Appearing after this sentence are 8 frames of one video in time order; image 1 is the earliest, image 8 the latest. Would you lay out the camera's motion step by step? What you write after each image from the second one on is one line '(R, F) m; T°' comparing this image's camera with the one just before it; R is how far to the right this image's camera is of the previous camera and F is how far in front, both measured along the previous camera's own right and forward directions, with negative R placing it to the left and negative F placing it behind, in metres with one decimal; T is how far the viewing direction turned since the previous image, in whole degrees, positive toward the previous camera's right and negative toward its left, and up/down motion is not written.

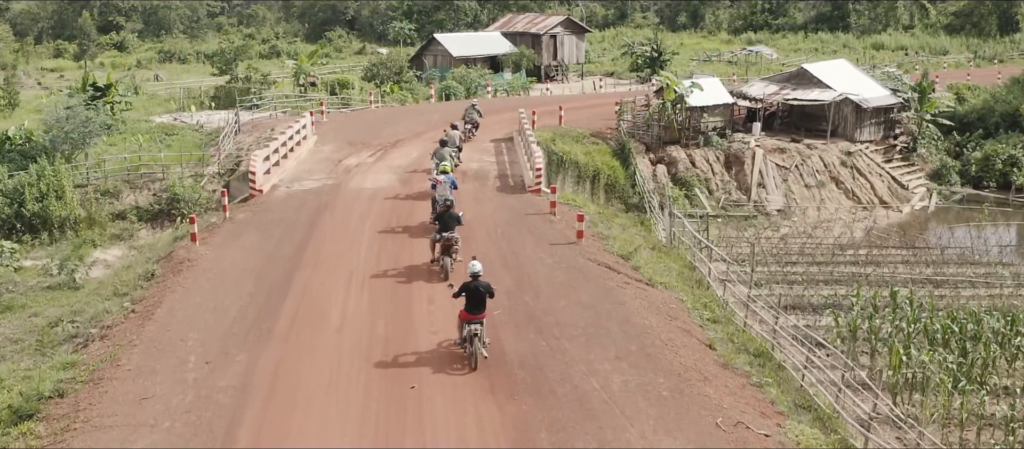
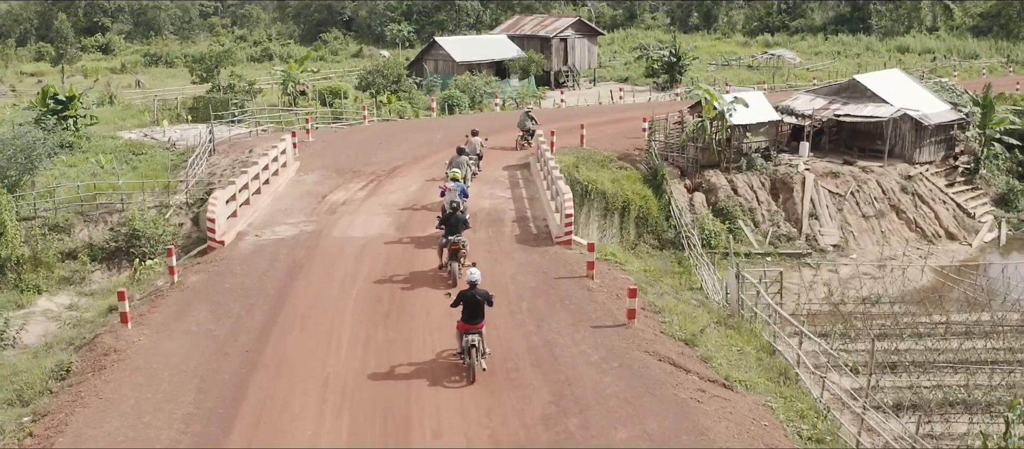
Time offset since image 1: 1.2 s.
(-0.2, +3.9) m; 0°
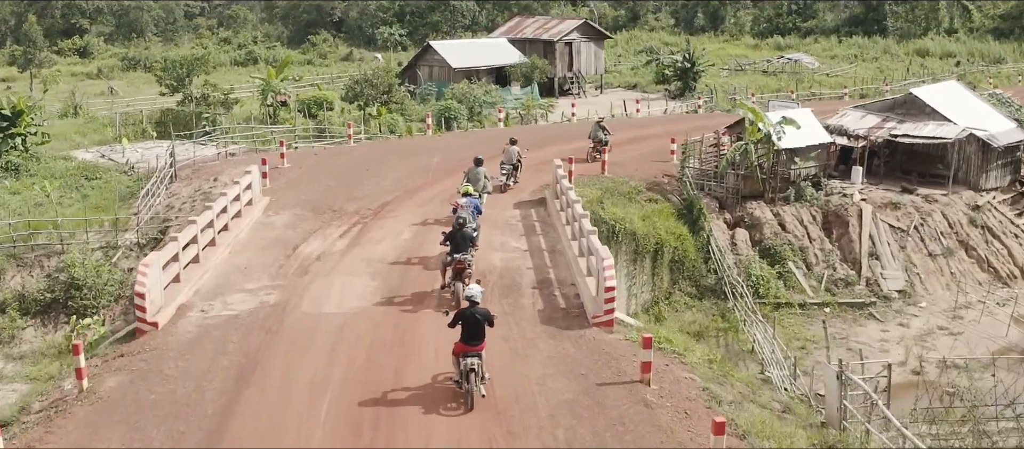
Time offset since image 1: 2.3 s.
(-0.2, +3.7) m; 0°
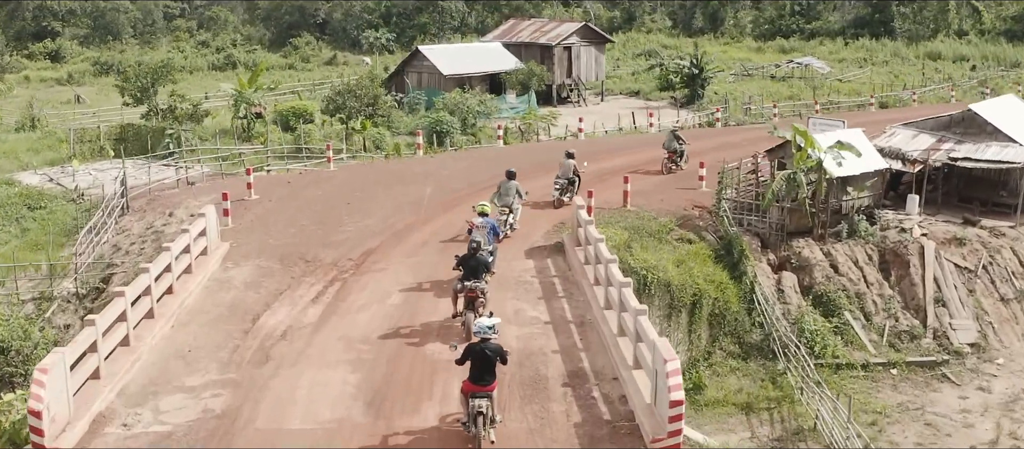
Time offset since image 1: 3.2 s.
(-0.2, +3.2) m; 0°
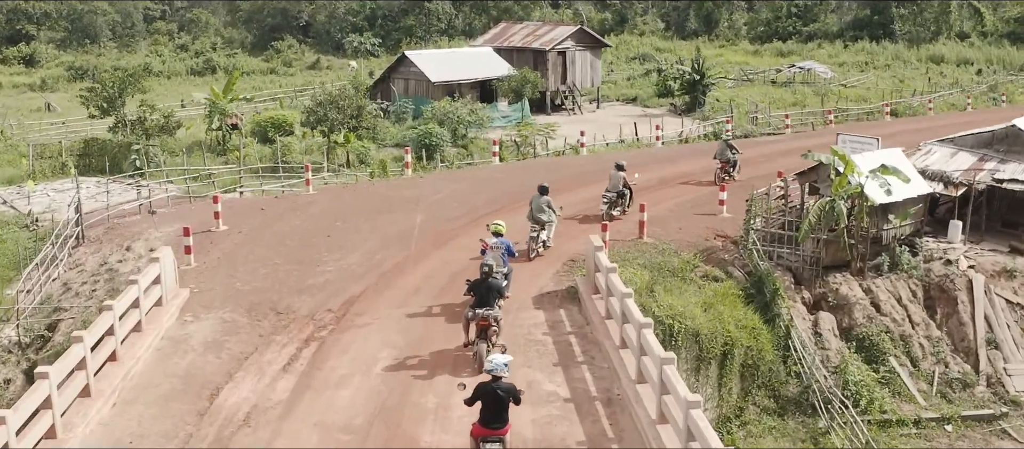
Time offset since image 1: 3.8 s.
(-0.2, +2.1) m; 0°
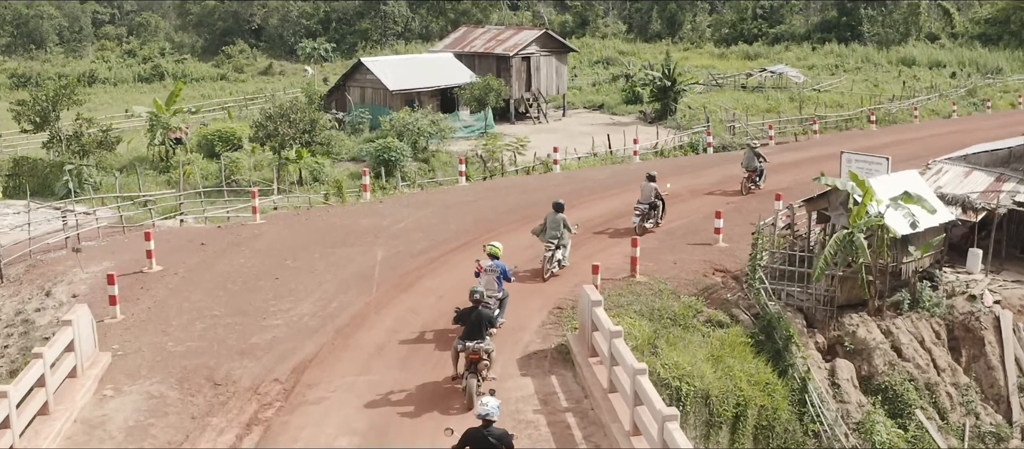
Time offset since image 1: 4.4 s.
(-0.2, +2.0) m; +1°
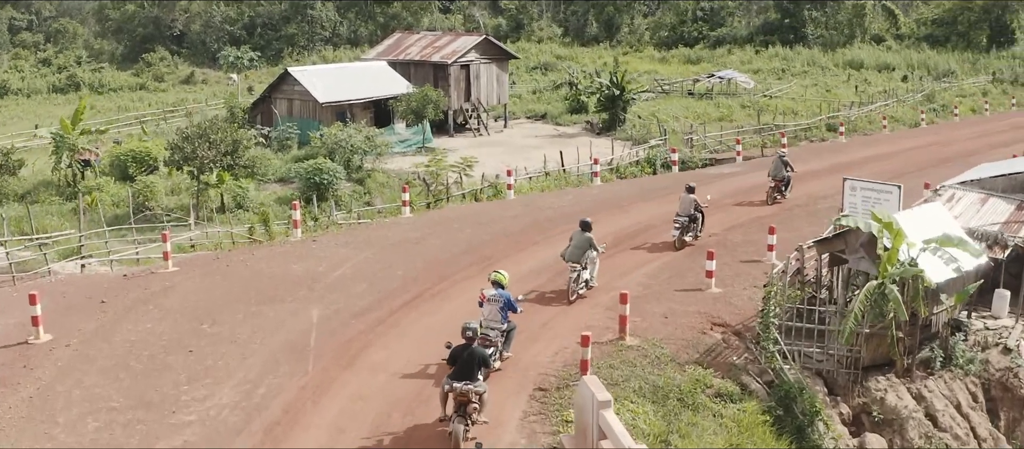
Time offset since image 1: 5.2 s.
(-0.3, +2.4) m; +2°
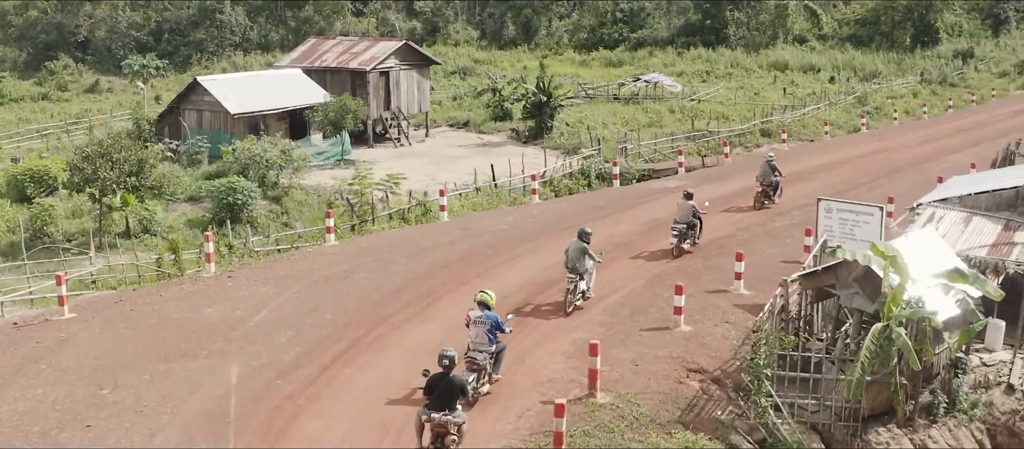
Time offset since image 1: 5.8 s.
(-0.2, +1.6) m; +3°
